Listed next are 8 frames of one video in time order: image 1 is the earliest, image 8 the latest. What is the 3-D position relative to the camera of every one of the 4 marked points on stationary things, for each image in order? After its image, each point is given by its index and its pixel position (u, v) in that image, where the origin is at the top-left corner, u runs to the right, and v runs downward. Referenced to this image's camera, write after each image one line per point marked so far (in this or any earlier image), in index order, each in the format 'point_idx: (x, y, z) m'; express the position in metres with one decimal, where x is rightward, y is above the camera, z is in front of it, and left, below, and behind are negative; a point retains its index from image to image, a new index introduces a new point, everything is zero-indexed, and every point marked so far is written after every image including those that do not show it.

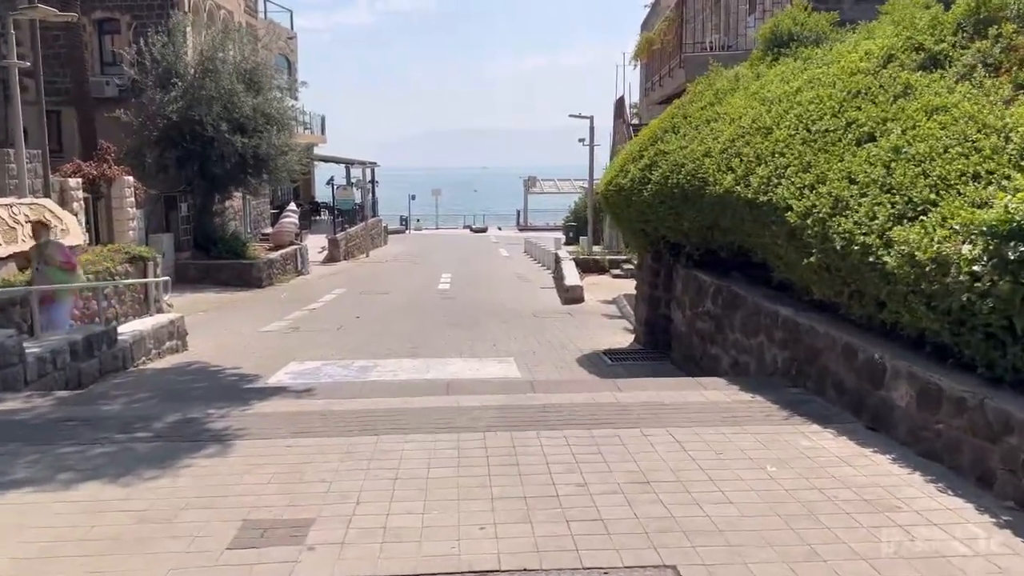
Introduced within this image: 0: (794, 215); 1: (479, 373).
0: (+2.0, +0.5, +5.8) m
1: (-0.3, -0.9, +8.9) m
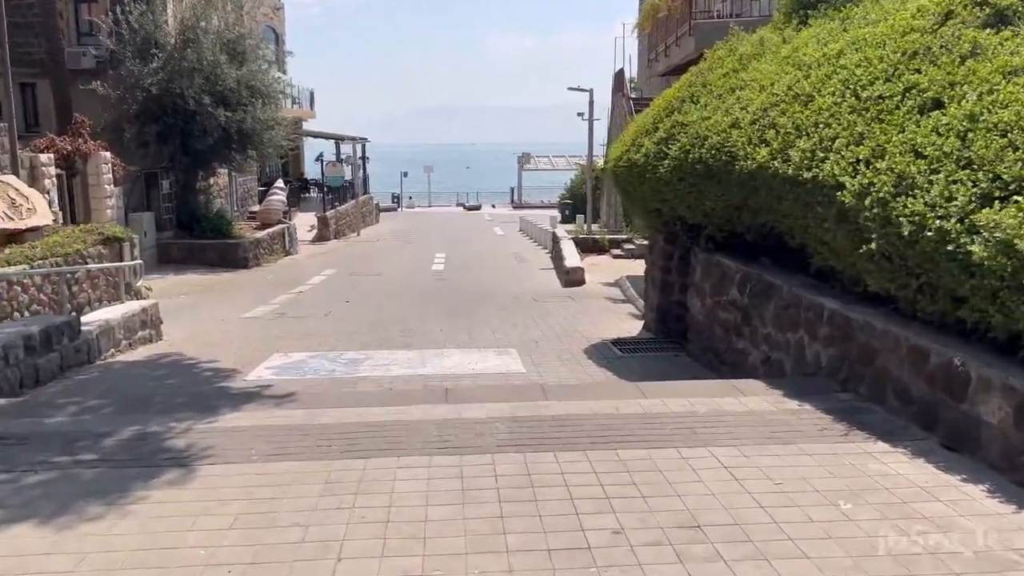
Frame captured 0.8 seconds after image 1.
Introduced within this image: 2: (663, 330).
0: (+2.1, +0.6, +5.0) m
1: (-0.3, -0.8, +8.1) m
2: (+1.8, -0.5, +10.0) m
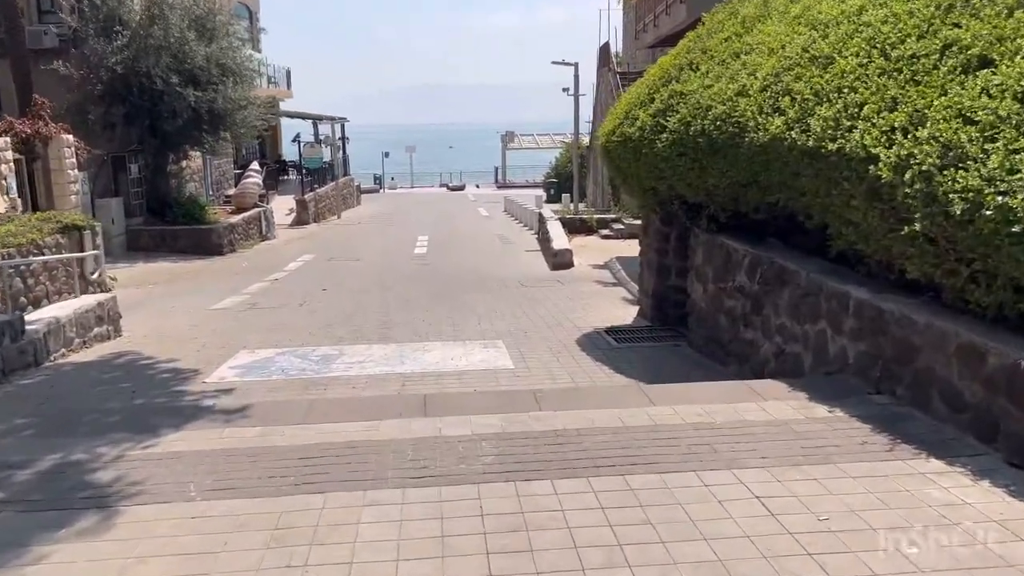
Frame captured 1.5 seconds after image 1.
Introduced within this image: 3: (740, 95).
0: (+2.0, +0.6, +4.4) m
1: (-0.4, -0.7, +7.4) m
2: (+1.7, -0.3, +9.4) m
3: (+1.8, +1.5, +6.3) m
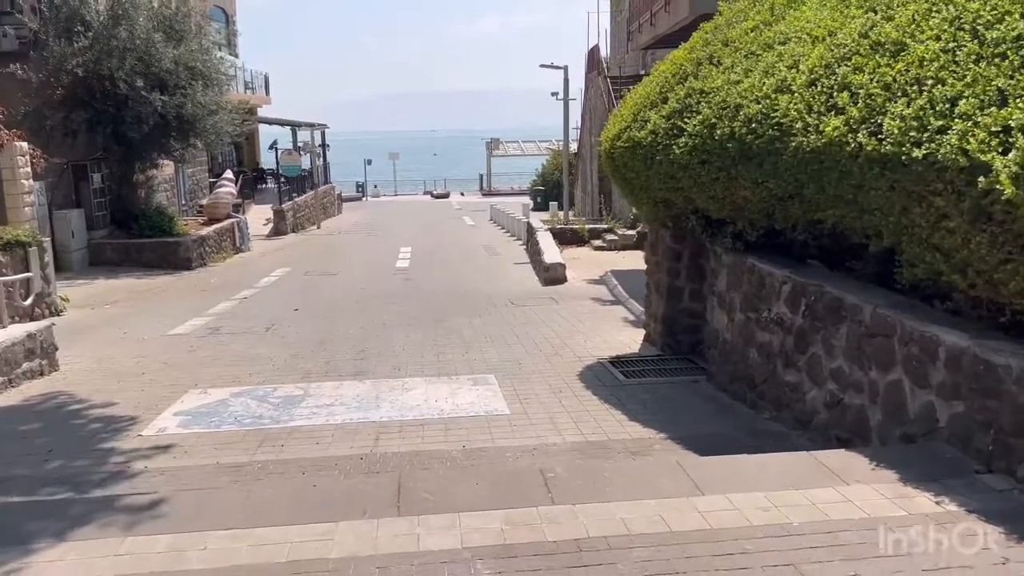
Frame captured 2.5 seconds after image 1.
0: (+2.0, +0.4, +3.3) m
1: (-0.5, -0.9, +6.3) m
2: (+1.6, -0.6, +8.3) m
3: (+1.7, +1.3, +5.3) m
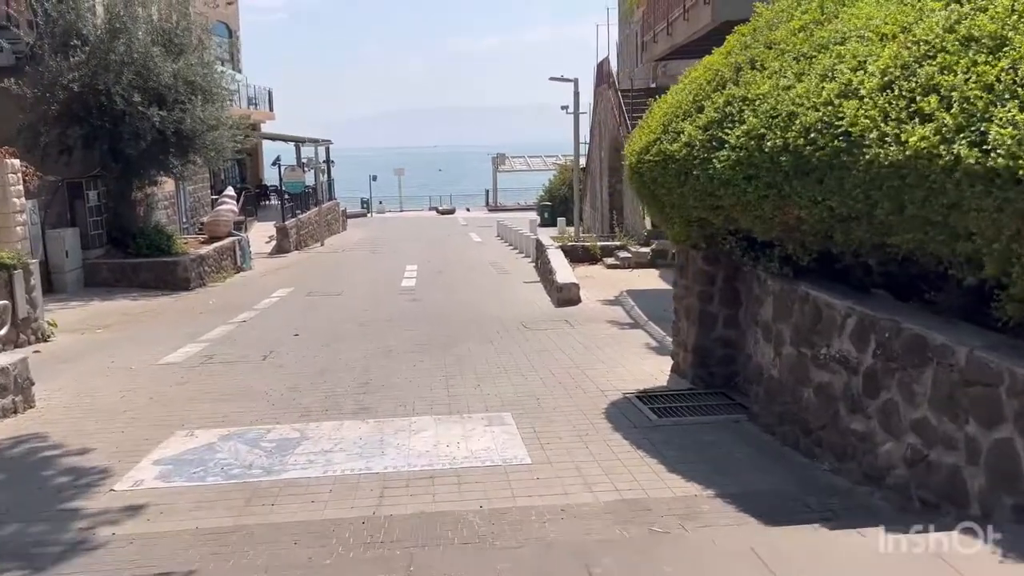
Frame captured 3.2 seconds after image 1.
0: (+2.1, +0.3, +2.6) m
1: (-0.3, -1.2, +5.6) m
2: (+1.8, -0.8, +7.6) m
3: (+1.9, +1.1, +4.6) m
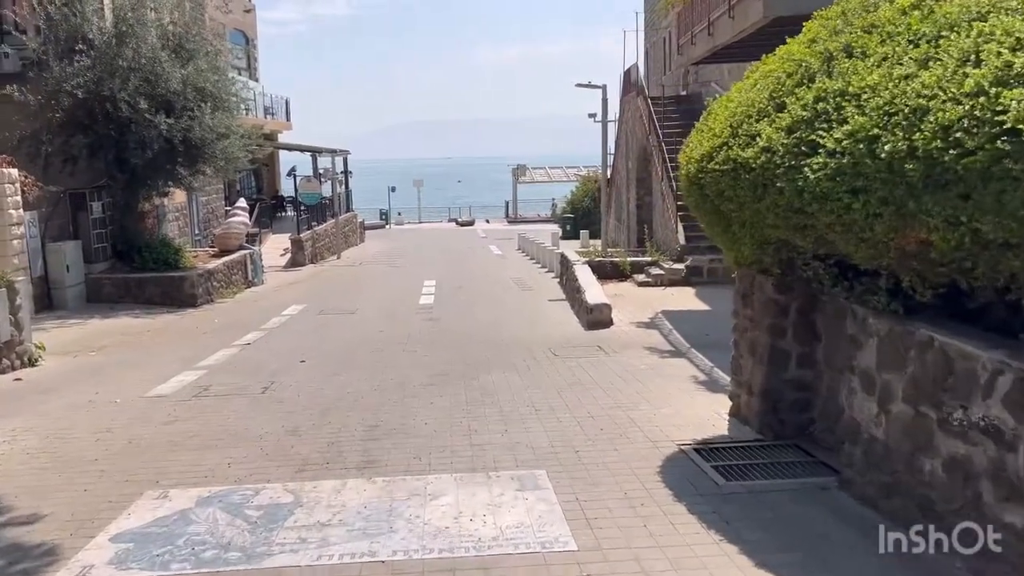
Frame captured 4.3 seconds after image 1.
0: (+2.3, +0.1, +1.5) m
1: (-0.1, -1.4, +4.5) m
2: (+2.0, -1.1, +6.4) m
3: (+2.1, +0.9, +3.5) m
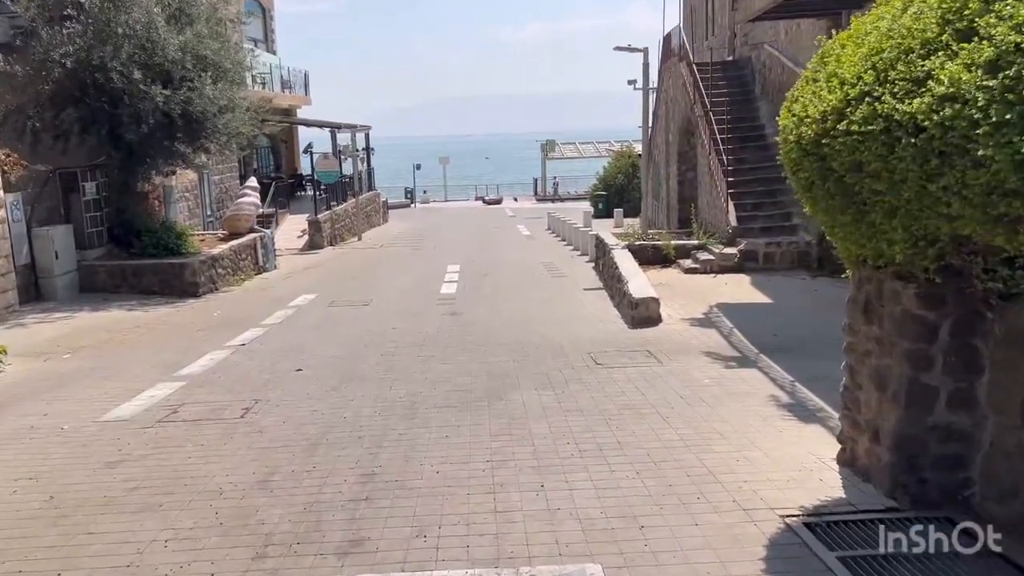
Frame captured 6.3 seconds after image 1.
0: (+2.3, -0.1, -0.3) m
1: (+0.1, -1.5, +2.8) m
2: (+2.3, -1.1, +4.7) m
3: (+2.2, +0.7, +1.7) m
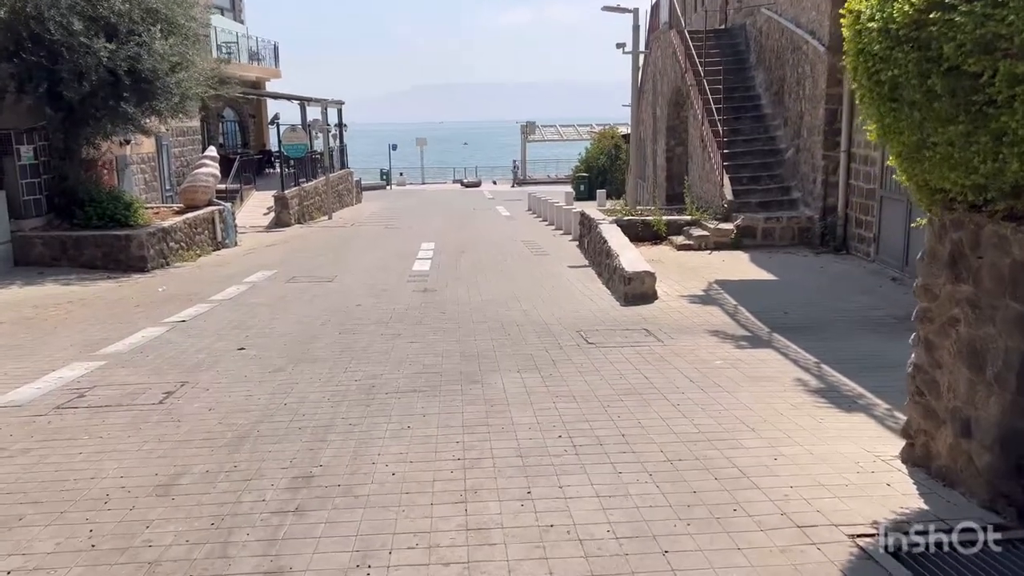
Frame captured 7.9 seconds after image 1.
0: (+2.4, +0.1, -1.4) m
1: (0.0, -1.3, +1.6) m
2: (+2.2, -0.9, +3.5) m
3: (+2.2, +0.9, +0.5) m
